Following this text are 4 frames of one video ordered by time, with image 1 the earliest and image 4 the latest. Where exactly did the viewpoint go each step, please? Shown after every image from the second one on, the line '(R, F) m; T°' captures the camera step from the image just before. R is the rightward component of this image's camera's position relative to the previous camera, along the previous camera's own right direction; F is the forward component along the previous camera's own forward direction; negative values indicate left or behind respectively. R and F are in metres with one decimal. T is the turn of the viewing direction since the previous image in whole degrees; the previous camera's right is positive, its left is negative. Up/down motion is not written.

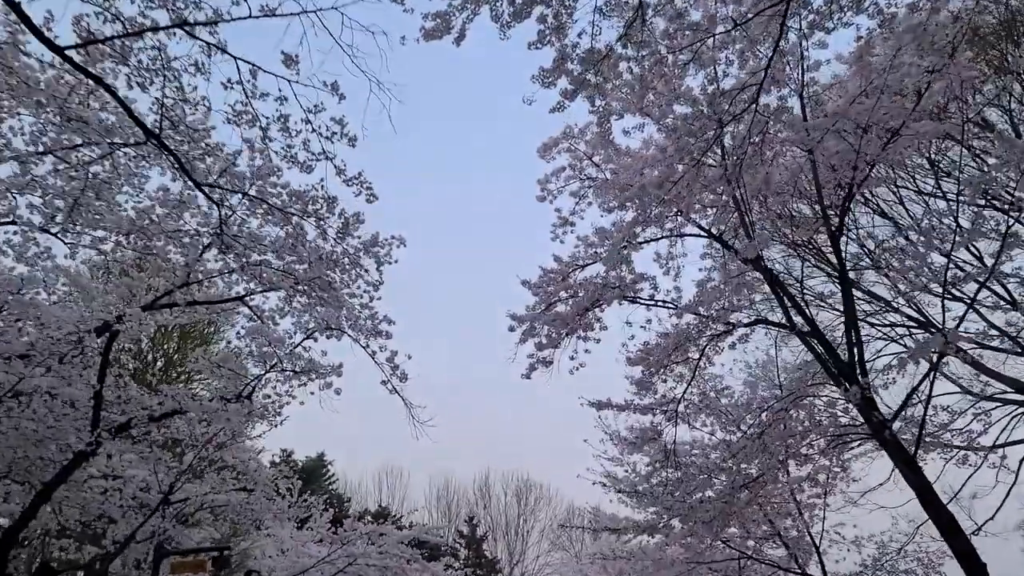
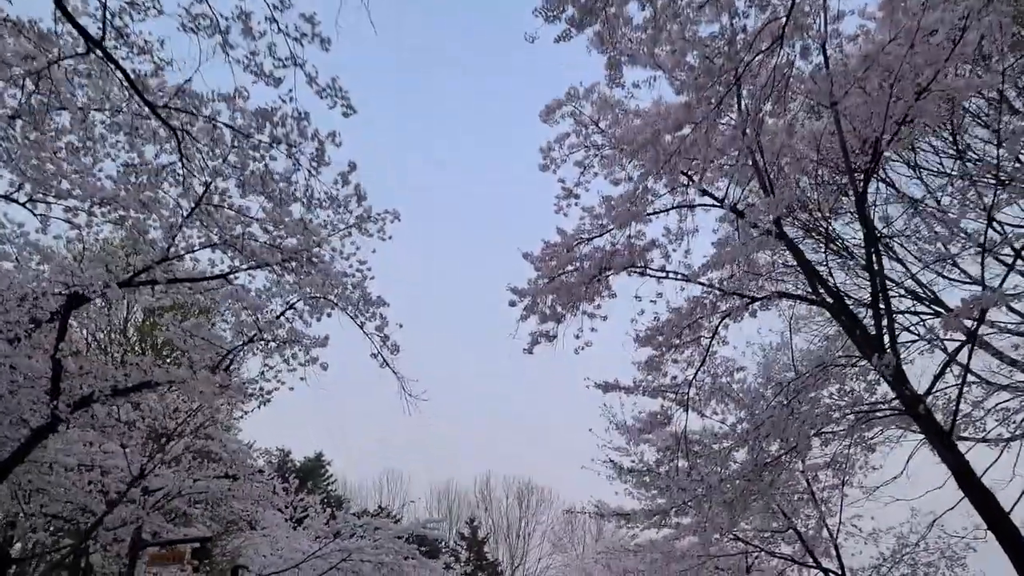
(0.0, +0.4) m; 0°
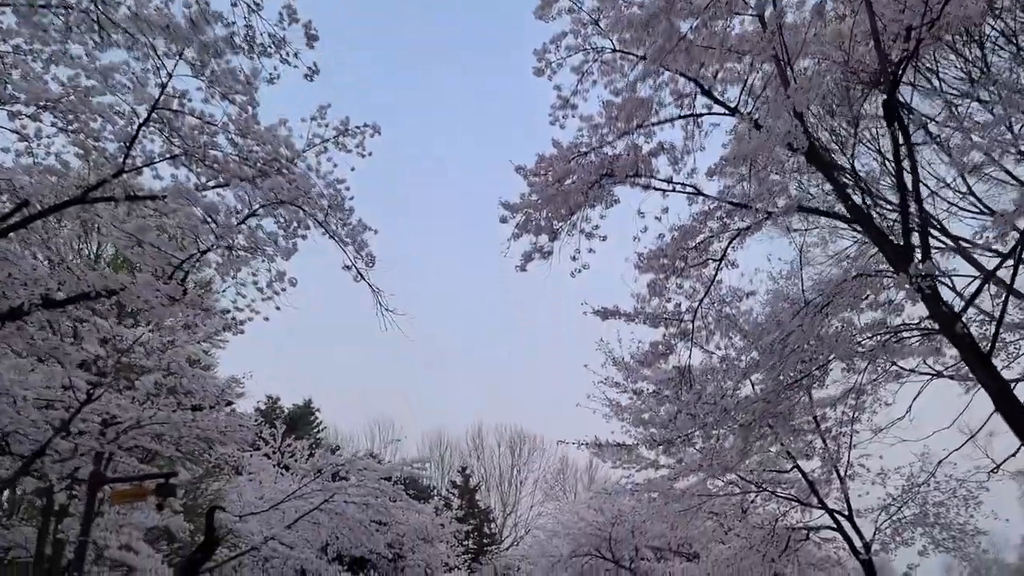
(0.0, +0.5) m; +1°
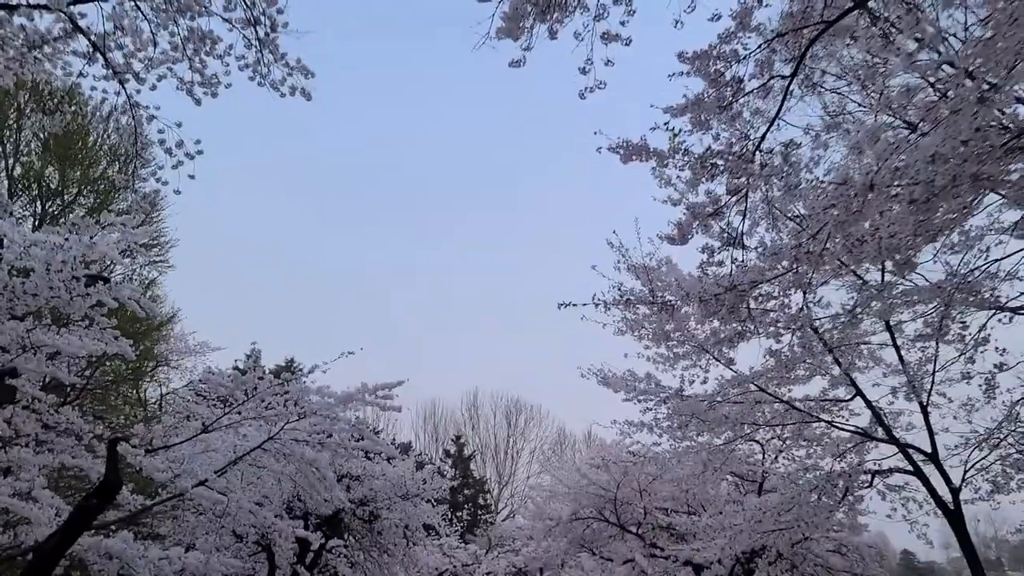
(+0.1, +1.6) m; 0°
